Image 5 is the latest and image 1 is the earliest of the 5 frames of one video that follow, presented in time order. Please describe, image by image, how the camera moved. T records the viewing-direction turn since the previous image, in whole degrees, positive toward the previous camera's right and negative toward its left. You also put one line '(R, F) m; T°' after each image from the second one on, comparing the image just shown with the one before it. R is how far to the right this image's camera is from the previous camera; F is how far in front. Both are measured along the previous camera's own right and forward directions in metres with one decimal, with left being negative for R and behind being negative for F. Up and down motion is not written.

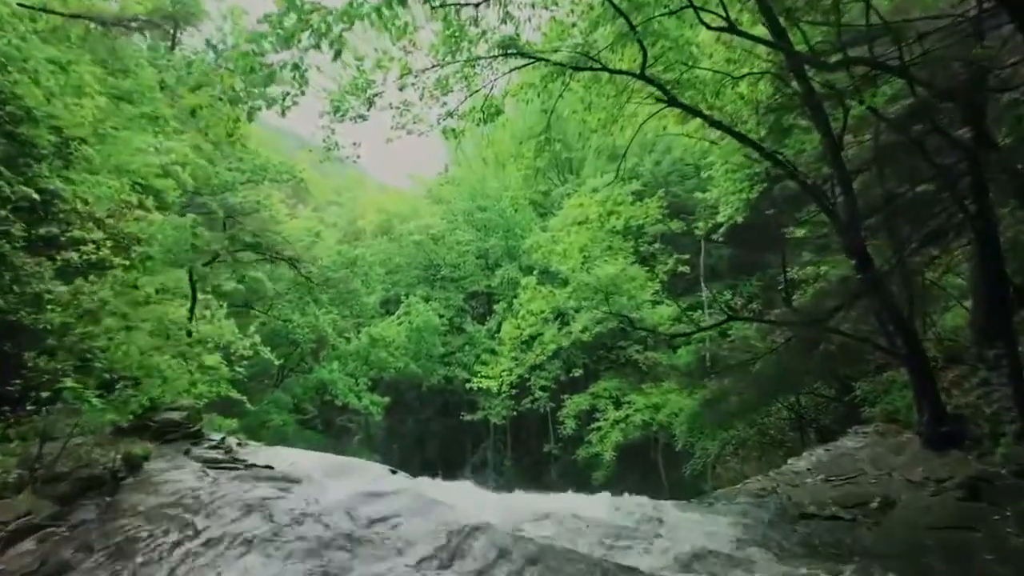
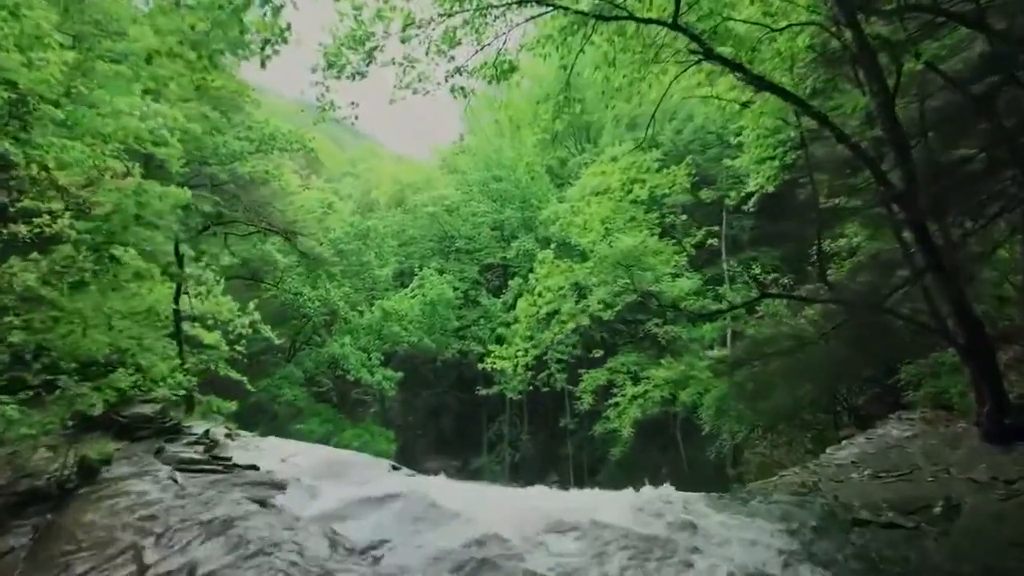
(0.0, +0.5) m; -1°
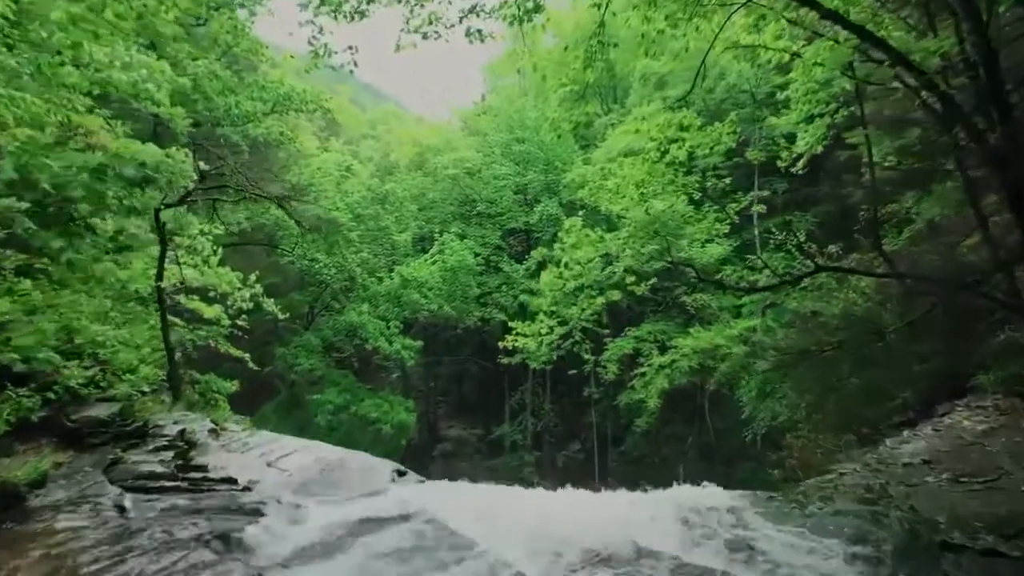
(0.0, +0.7) m; -2°
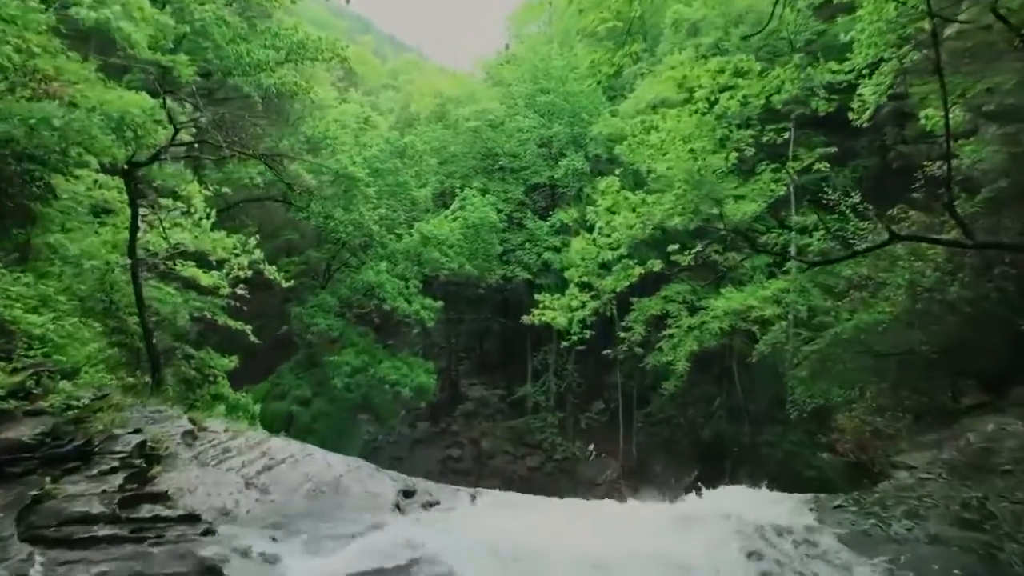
(0.0, +0.7) m; -1°
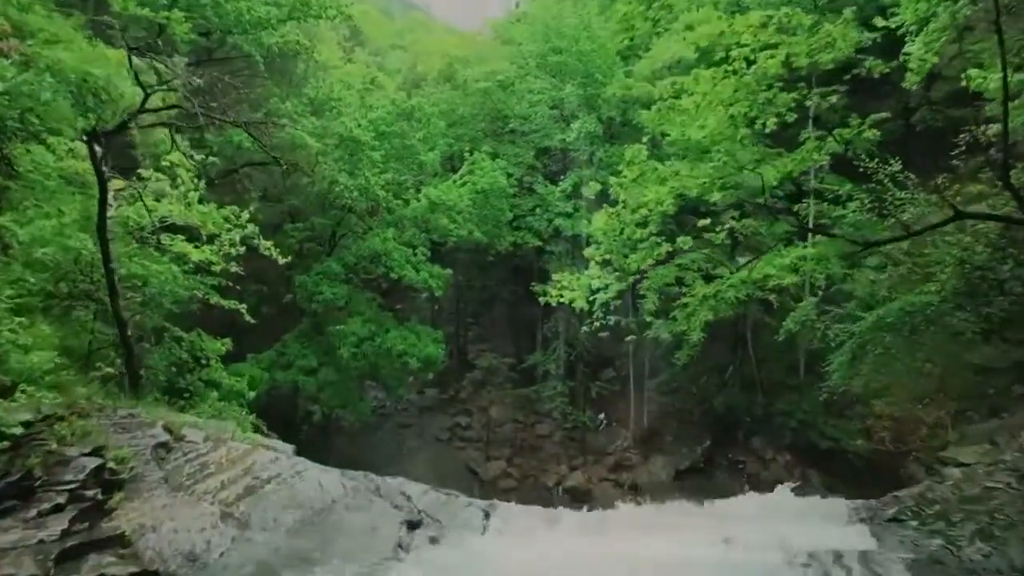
(0.0, +0.5) m; -1°
